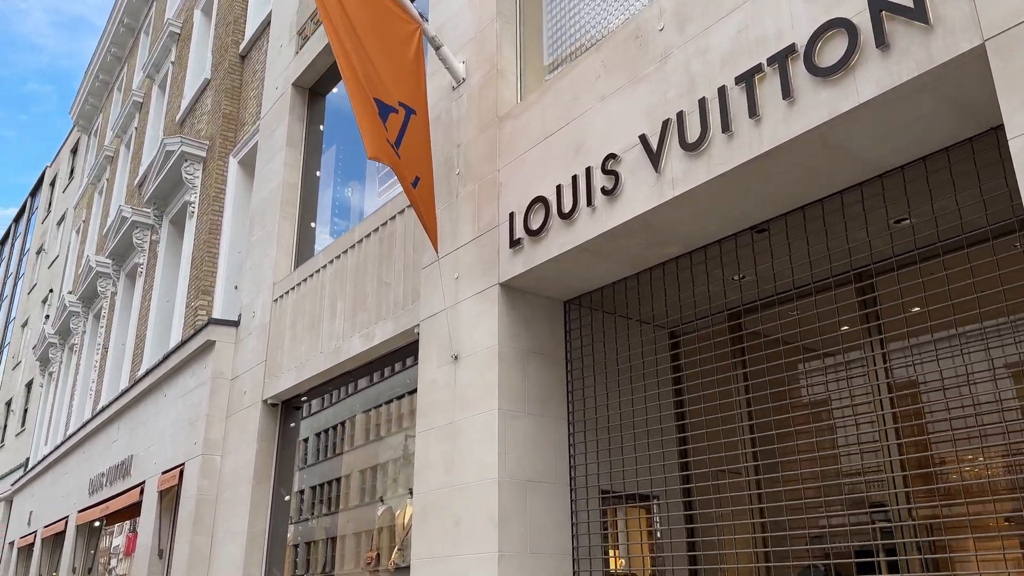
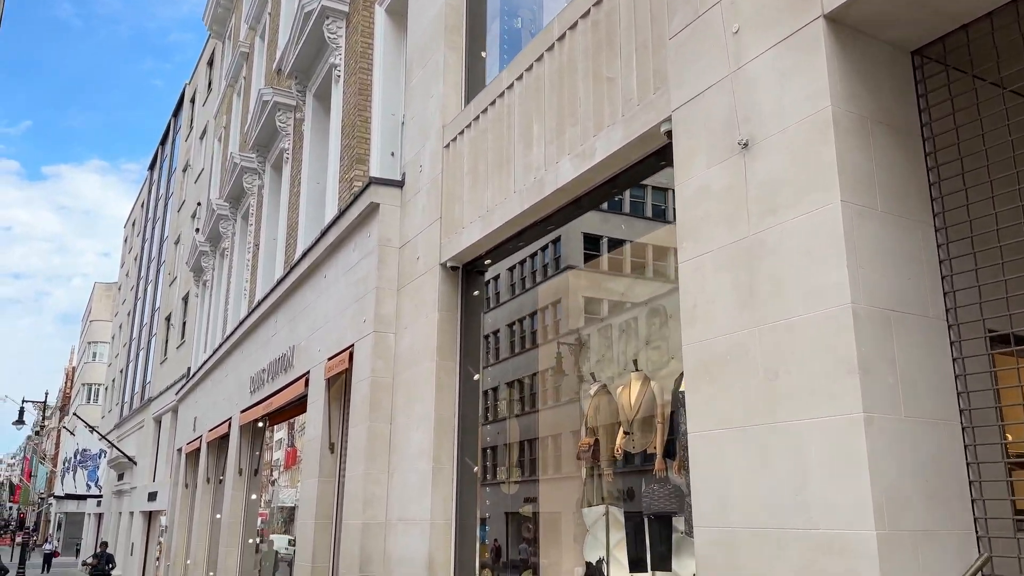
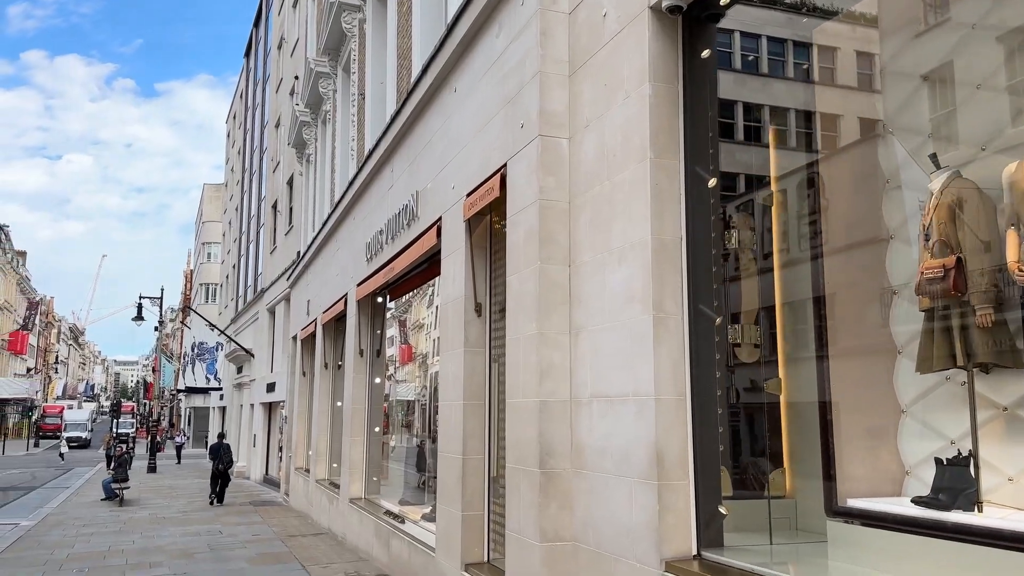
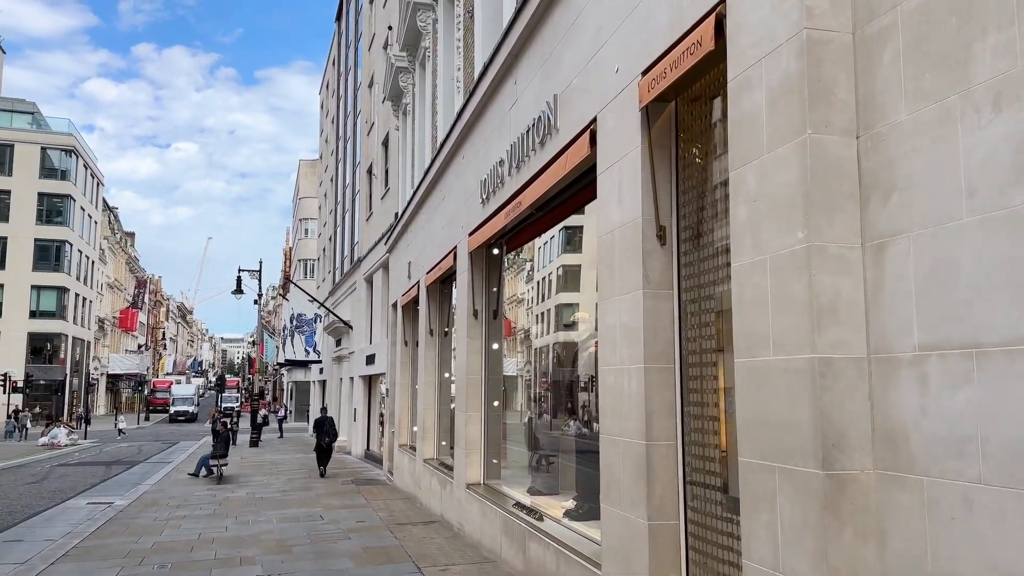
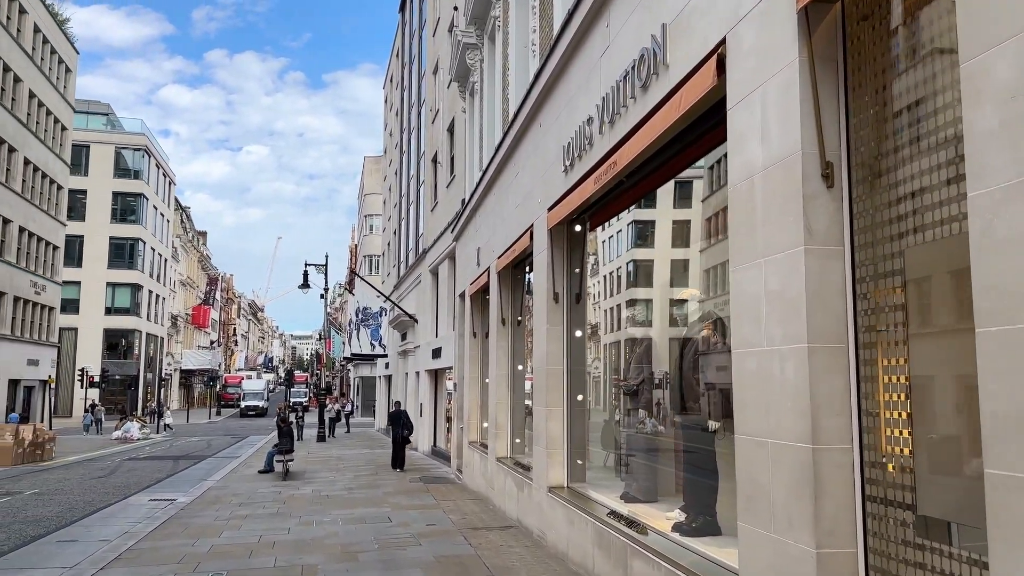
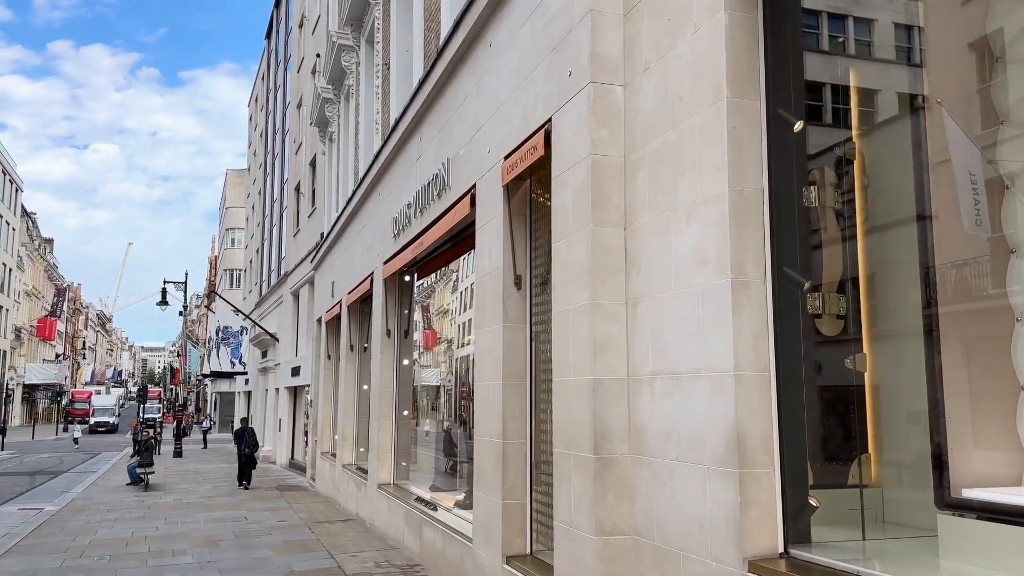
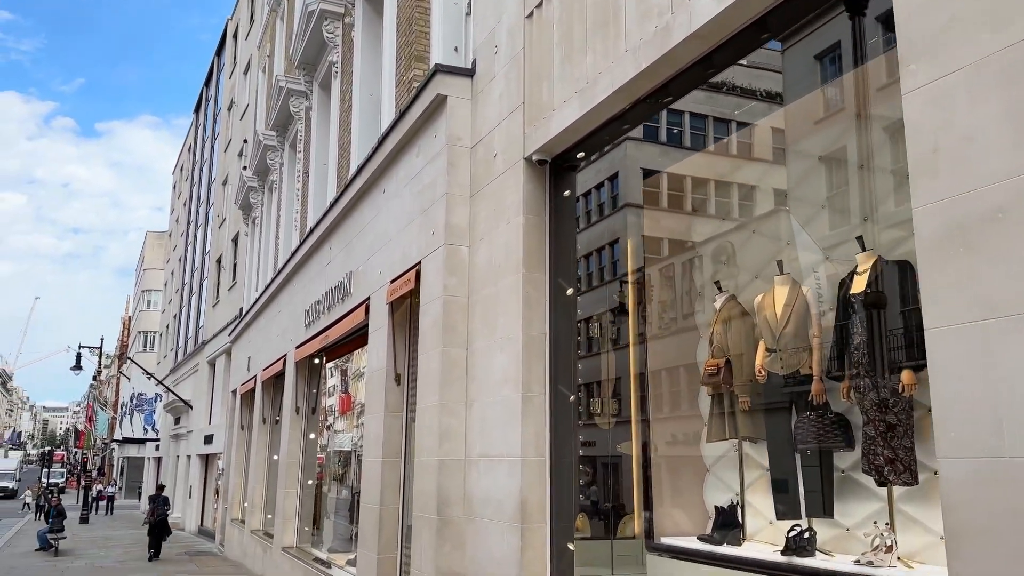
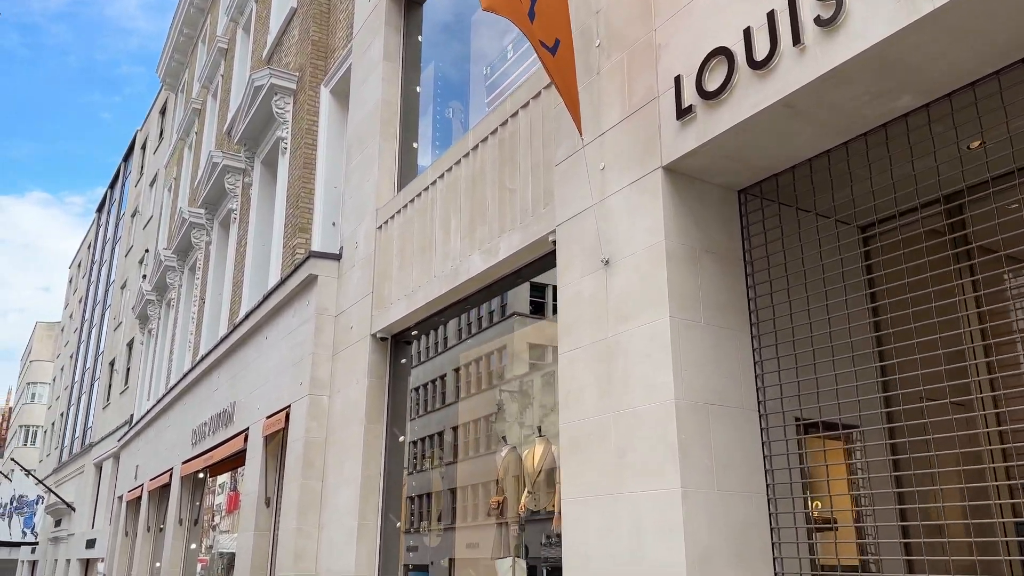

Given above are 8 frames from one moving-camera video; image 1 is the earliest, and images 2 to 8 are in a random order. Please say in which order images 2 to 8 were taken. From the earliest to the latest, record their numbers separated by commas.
8, 2, 7, 3, 6, 4, 5
